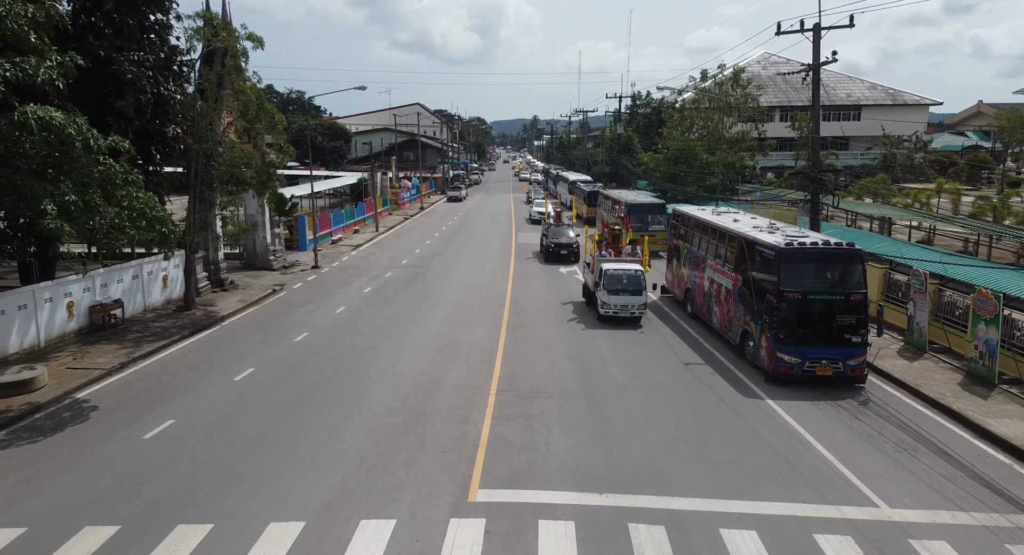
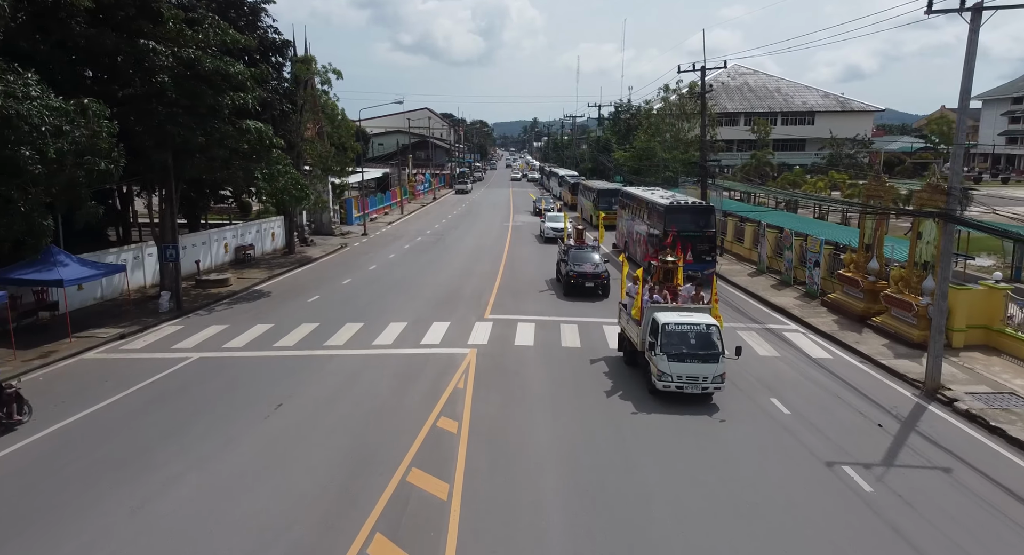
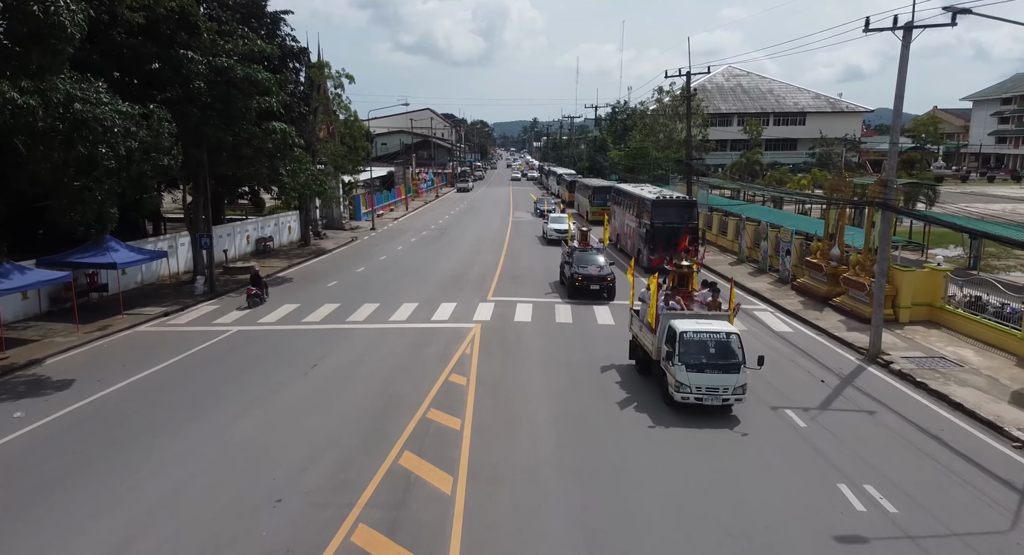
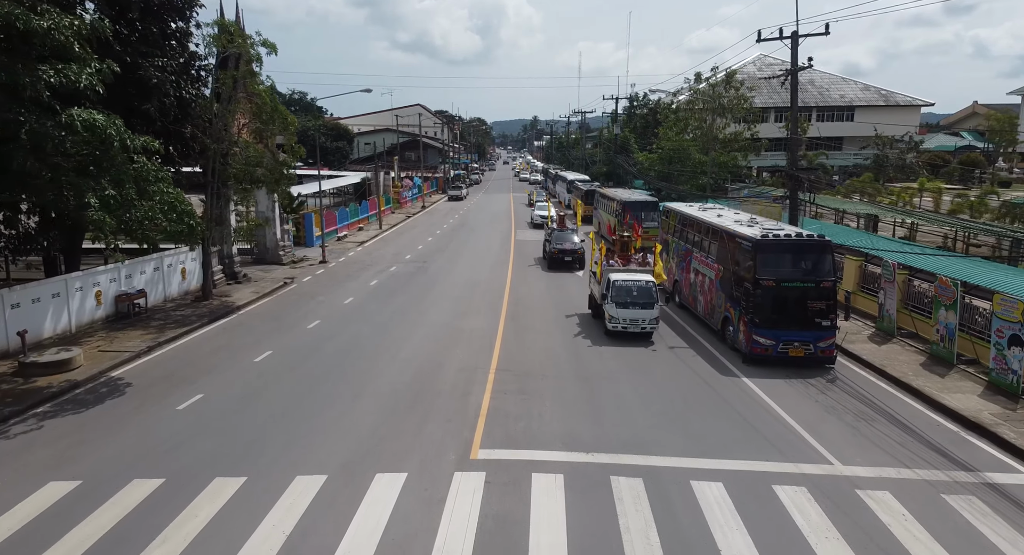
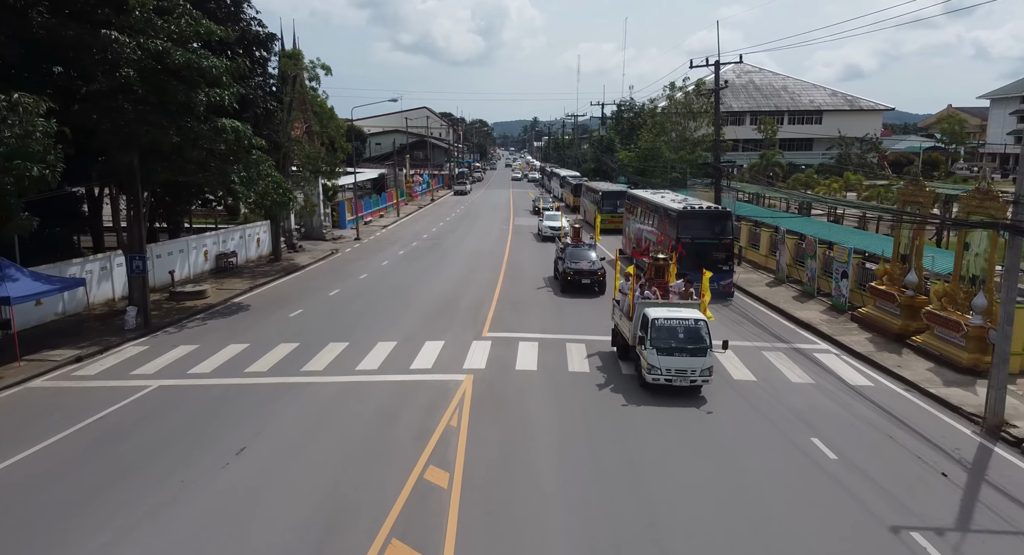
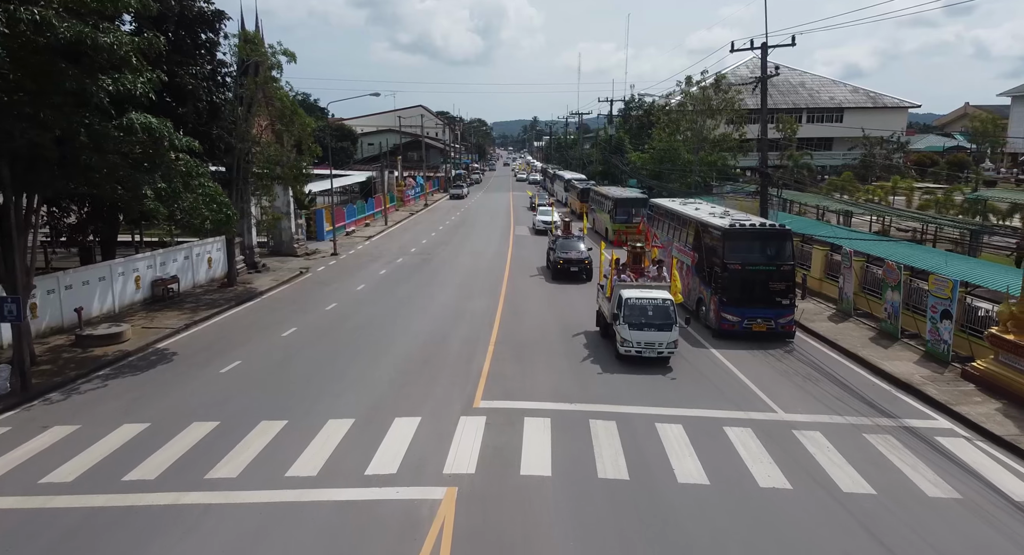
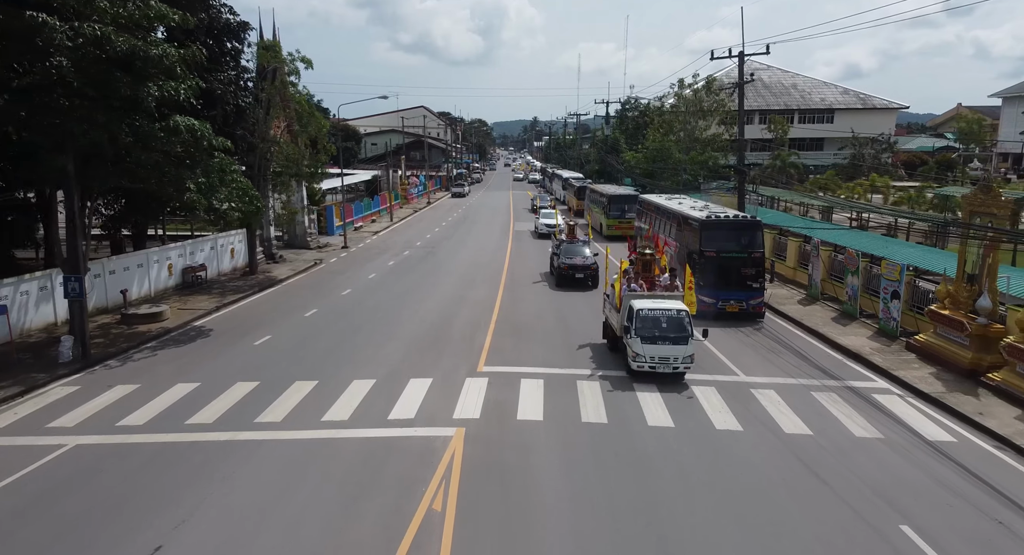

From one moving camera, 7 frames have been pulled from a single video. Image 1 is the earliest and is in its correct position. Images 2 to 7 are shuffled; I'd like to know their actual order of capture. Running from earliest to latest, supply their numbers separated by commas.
4, 6, 7, 5, 2, 3
